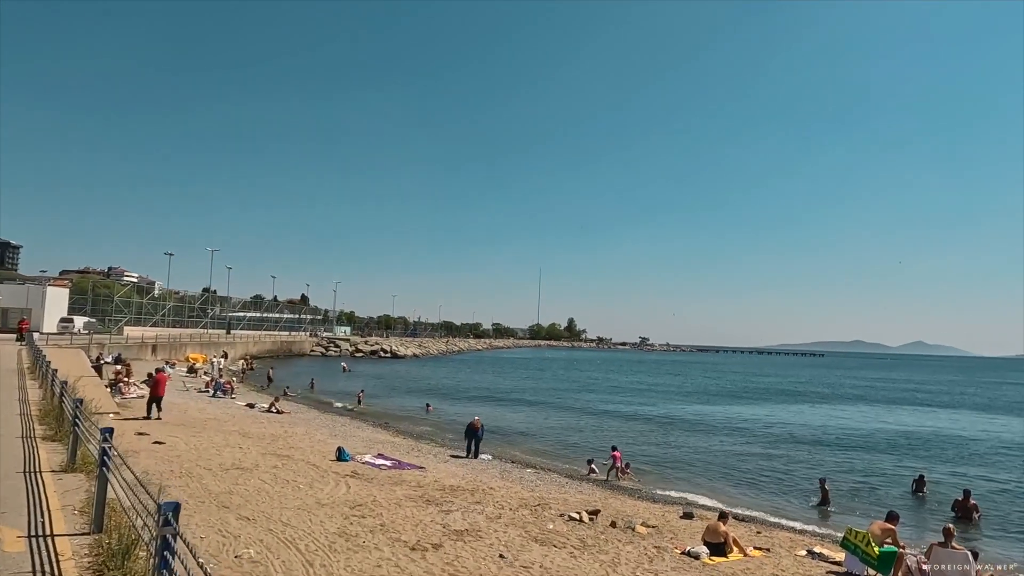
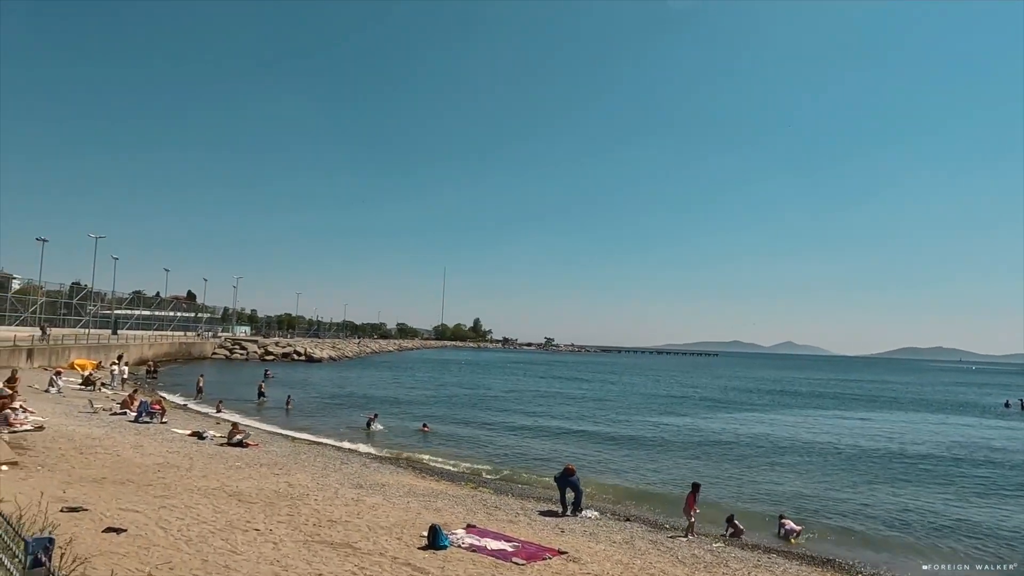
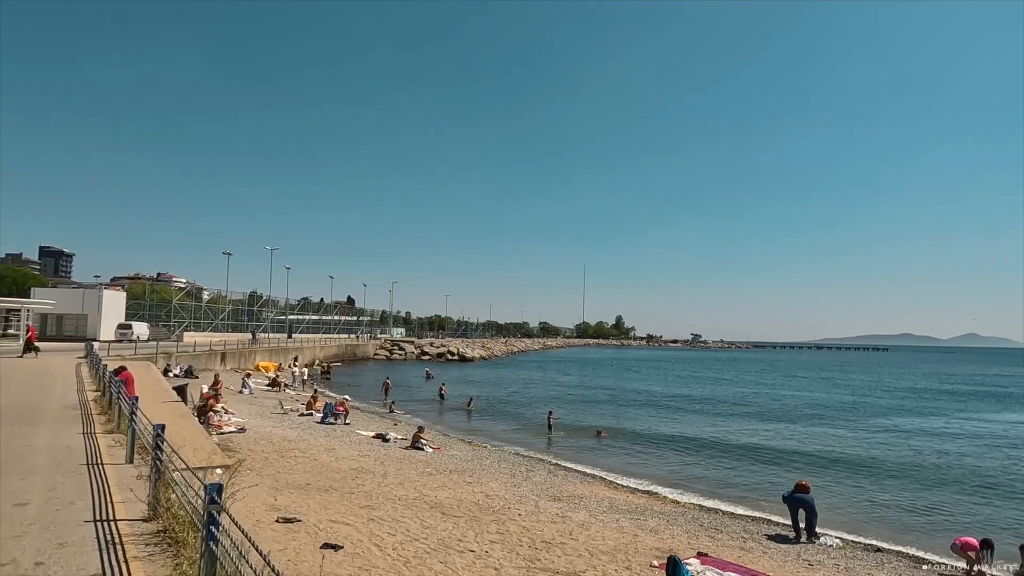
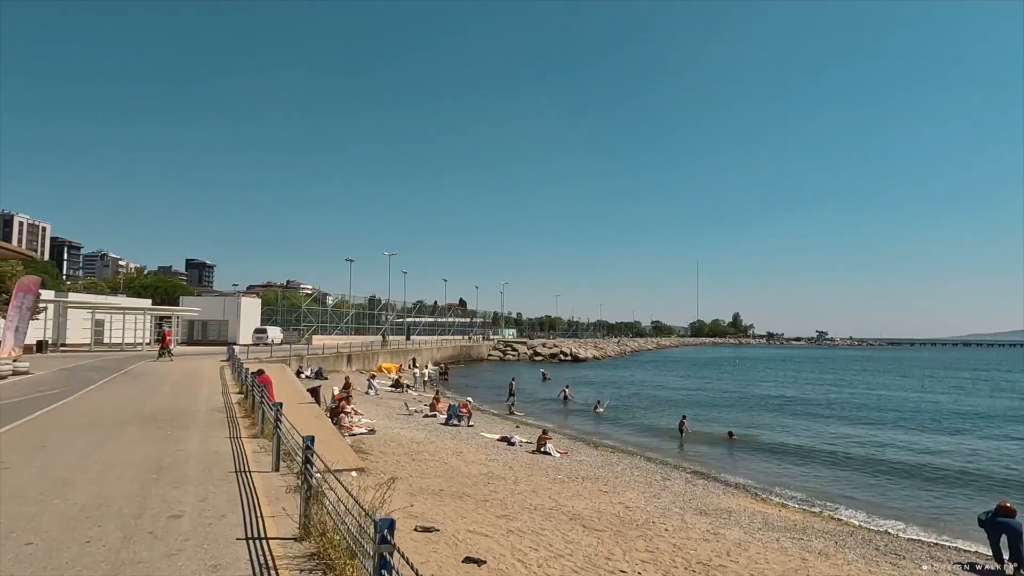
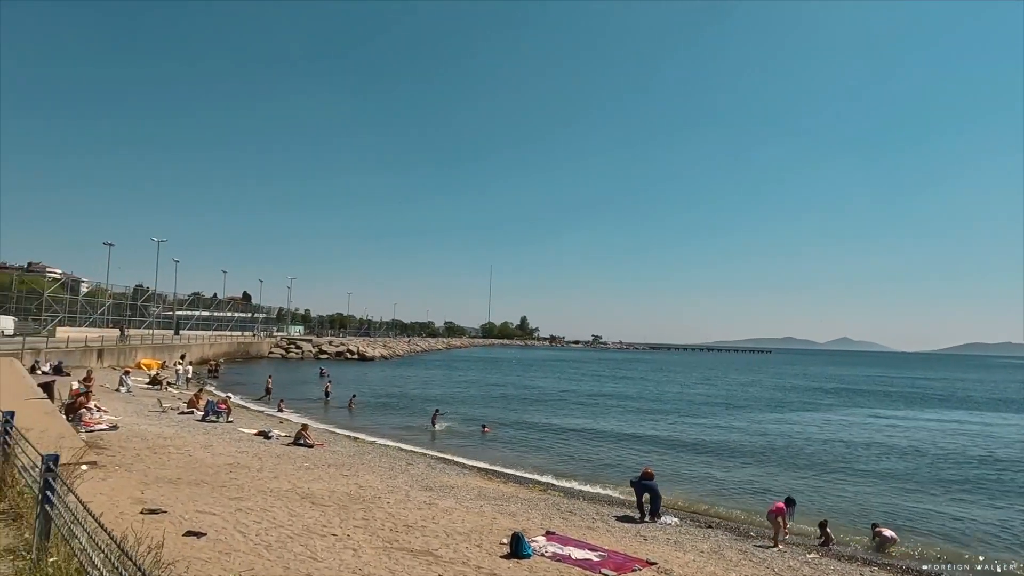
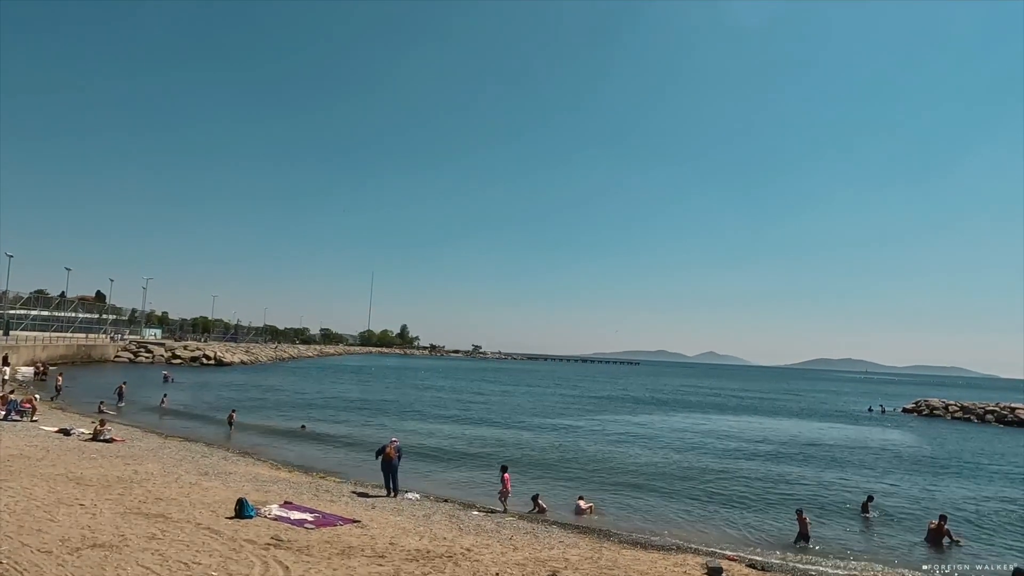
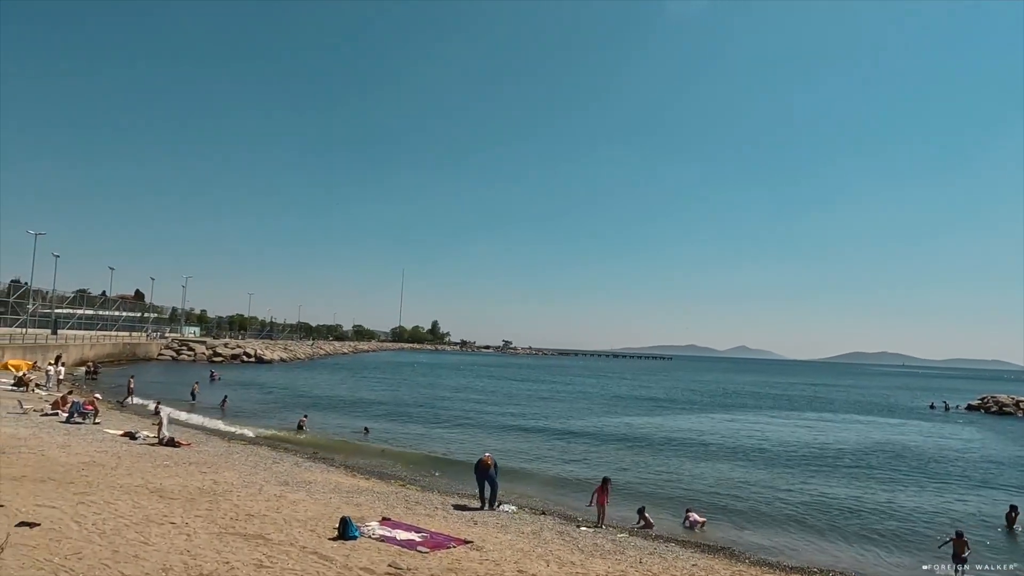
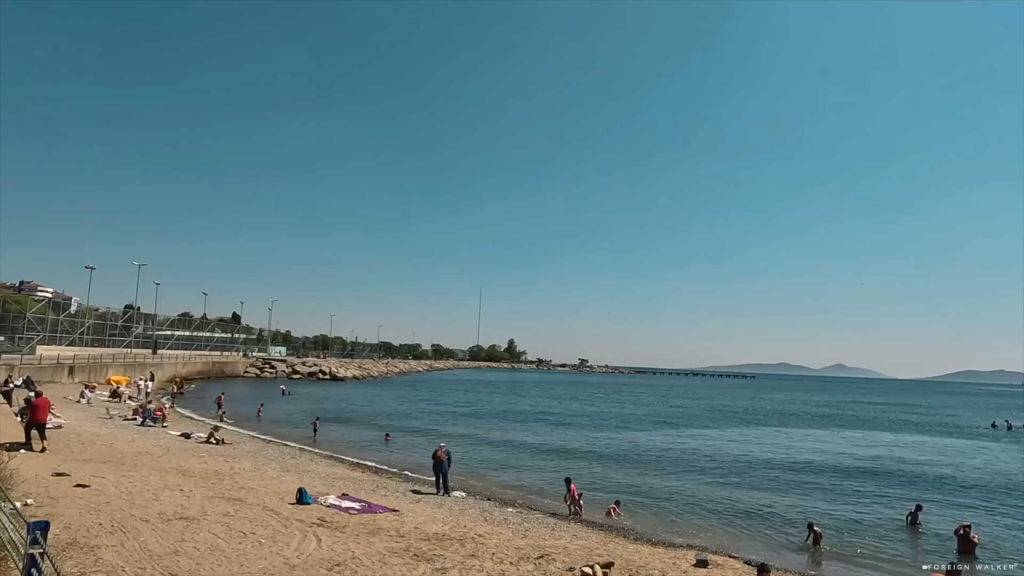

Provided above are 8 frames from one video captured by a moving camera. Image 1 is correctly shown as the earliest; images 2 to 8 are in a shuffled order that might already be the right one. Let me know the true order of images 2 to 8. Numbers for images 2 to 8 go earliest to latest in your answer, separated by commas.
8, 6, 7, 2, 5, 3, 4
